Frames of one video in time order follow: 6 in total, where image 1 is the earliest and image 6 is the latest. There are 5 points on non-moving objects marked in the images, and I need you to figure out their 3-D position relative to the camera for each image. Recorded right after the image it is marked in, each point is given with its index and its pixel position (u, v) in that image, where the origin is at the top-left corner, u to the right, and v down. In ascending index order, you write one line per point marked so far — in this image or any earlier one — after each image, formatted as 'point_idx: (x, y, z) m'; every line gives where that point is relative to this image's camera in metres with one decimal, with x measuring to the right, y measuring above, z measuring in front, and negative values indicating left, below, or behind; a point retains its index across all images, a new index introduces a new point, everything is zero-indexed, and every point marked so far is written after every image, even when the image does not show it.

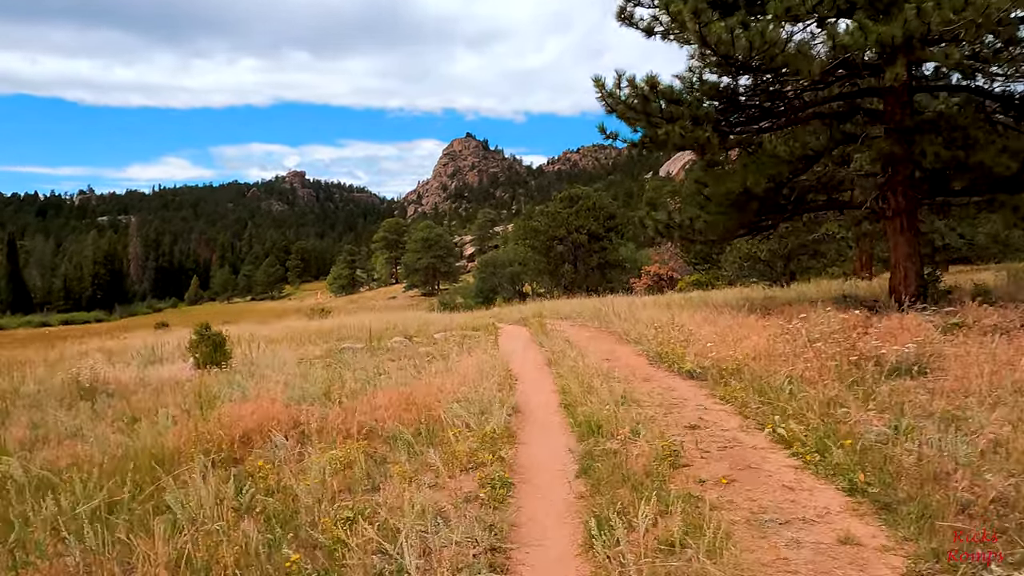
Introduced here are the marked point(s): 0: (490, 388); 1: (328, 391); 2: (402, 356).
0: (-0.2, -1.1, +7.1) m
1: (-2.0, -1.1, +7.1) m
2: (-1.8, -1.1, +10.8) m
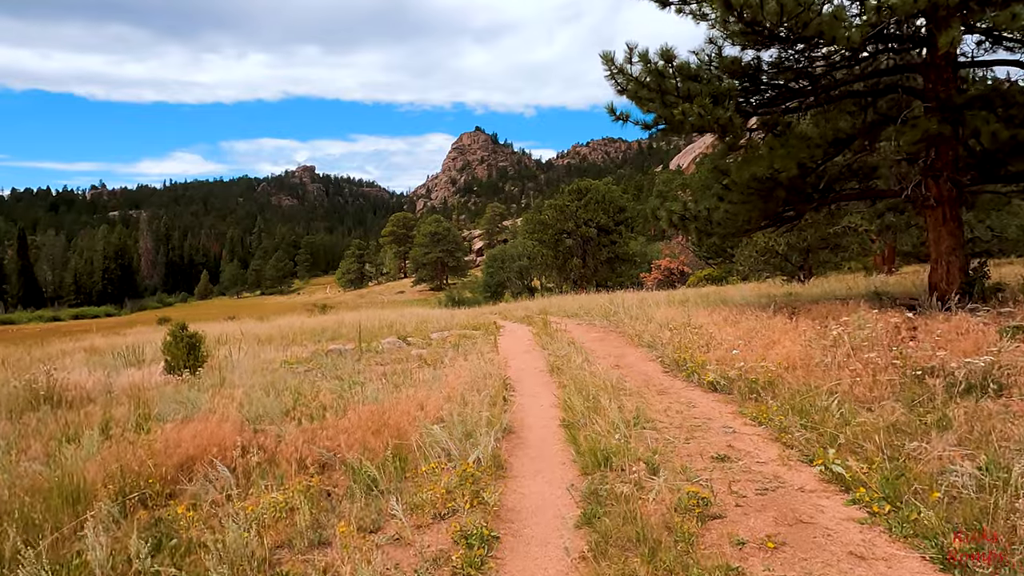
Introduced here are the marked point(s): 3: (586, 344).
0: (-0.3, -1.1, +6.1) m
1: (-2.1, -1.1, +6.2) m
2: (-1.8, -1.1, +9.9) m
3: (+1.1, -0.9, +10.1) m
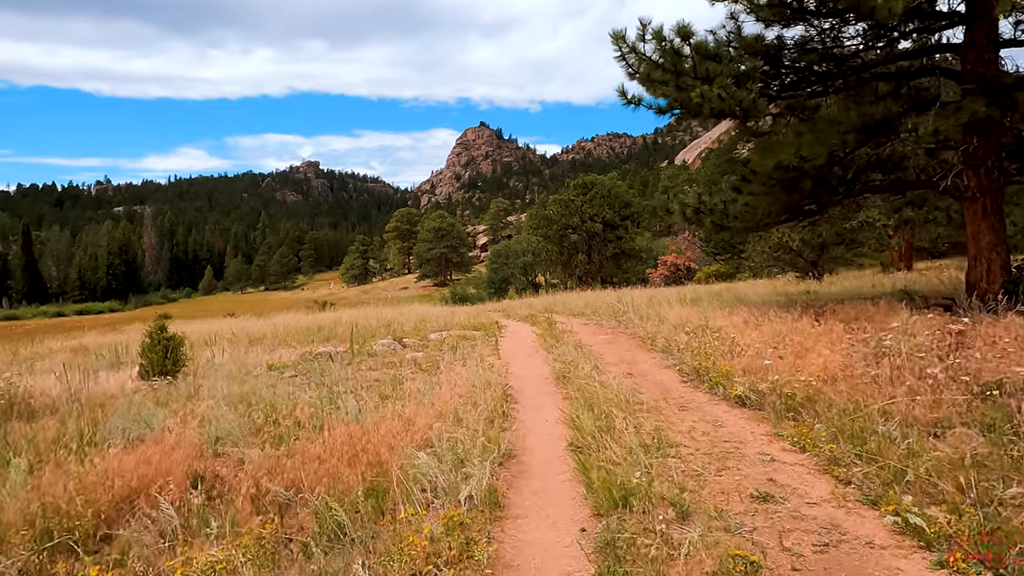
0: (-0.3, -1.1, +5.3) m
1: (-2.0, -1.1, +5.4) m
2: (-1.8, -1.1, +9.1) m
3: (+1.2, -0.9, +9.4) m
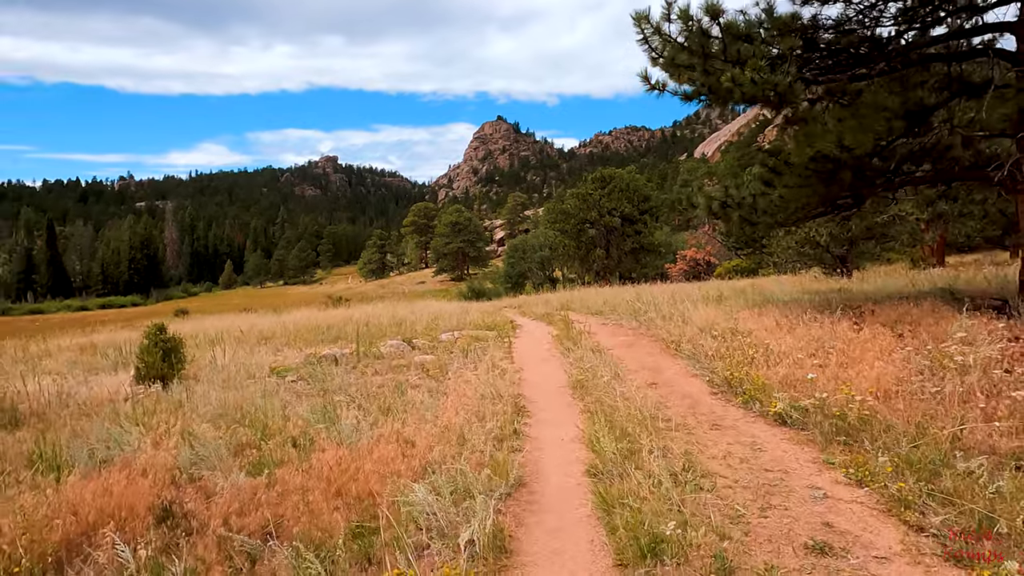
0: (-0.2, -1.1, +4.8) m
1: (-2.0, -1.2, +4.9) m
2: (-1.6, -1.1, +8.6) m
3: (+1.3, -0.9, +8.7) m
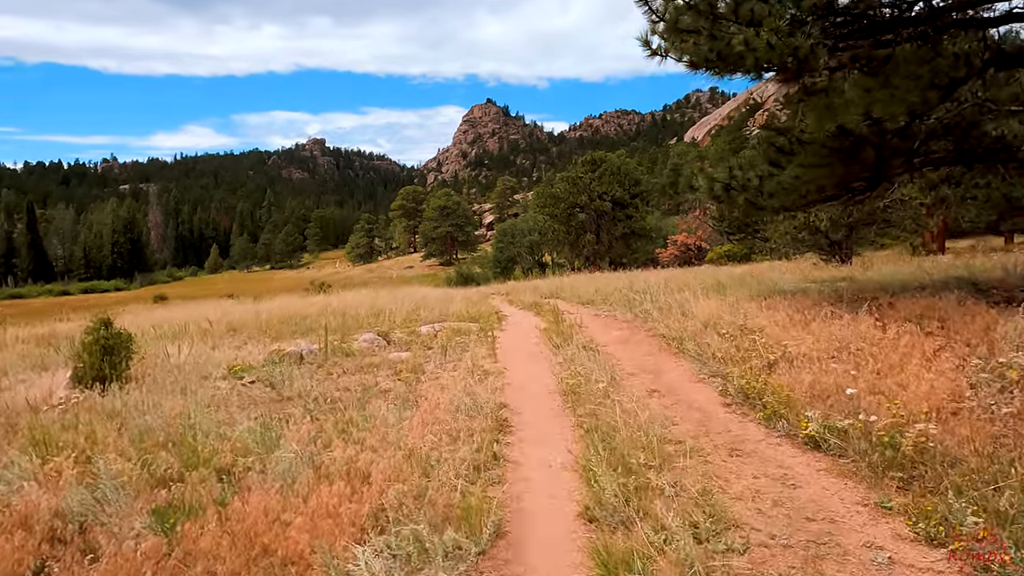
0: (-0.3, -1.1, +3.9) m
1: (-2.1, -1.1, +4.0) m
2: (-1.8, -1.0, +7.7) m
3: (+1.1, -0.7, +7.9) m
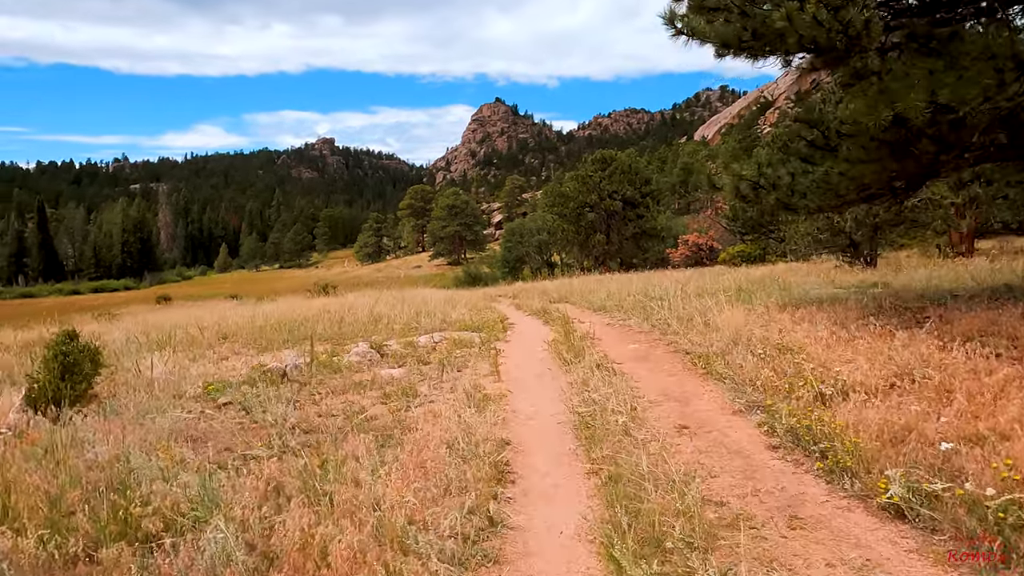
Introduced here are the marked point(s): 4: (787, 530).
0: (-0.3, -1.2, +3.0) m
1: (-2.1, -1.3, +3.1) m
2: (-1.8, -1.1, +6.8) m
3: (+1.2, -0.9, +7.0) m
4: (+1.4, -1.2, +3.2) m
